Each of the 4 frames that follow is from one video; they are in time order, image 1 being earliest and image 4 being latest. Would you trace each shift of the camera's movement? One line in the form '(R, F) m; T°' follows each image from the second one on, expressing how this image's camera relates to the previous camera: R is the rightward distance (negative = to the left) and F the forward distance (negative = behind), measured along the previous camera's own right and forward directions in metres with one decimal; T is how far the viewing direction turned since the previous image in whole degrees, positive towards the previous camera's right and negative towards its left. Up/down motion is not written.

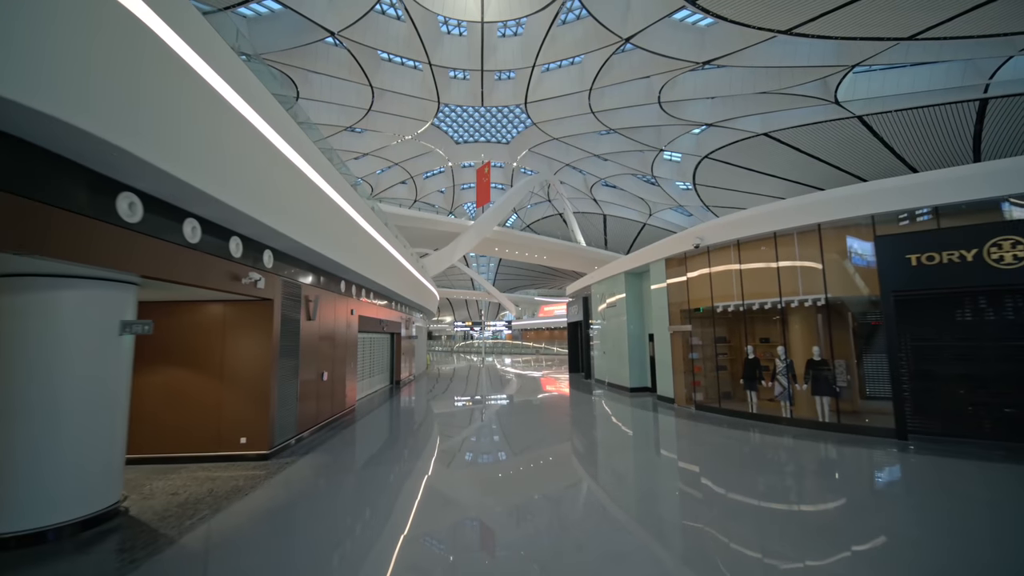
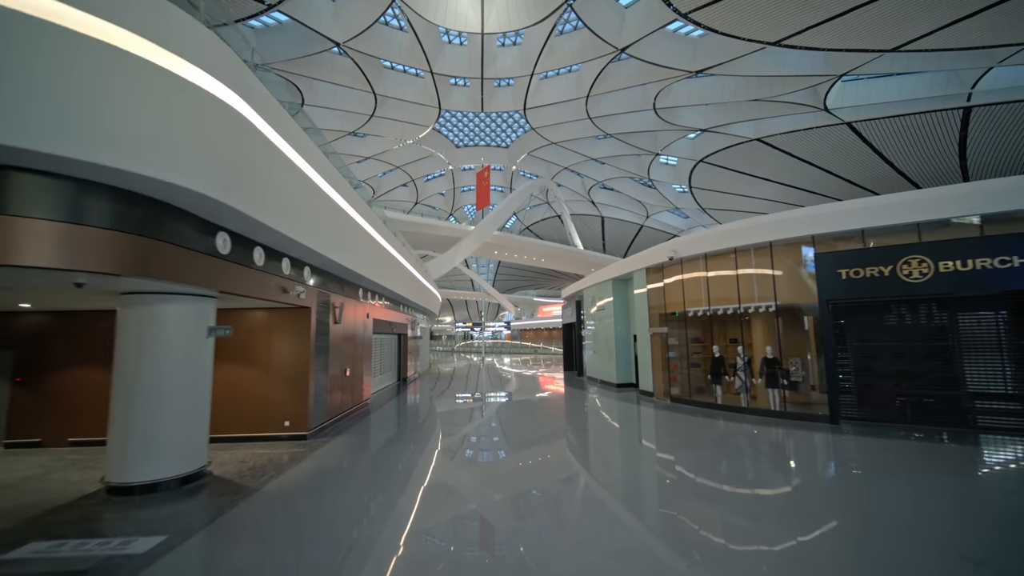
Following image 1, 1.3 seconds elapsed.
(0.0, -0.5) m; 0°
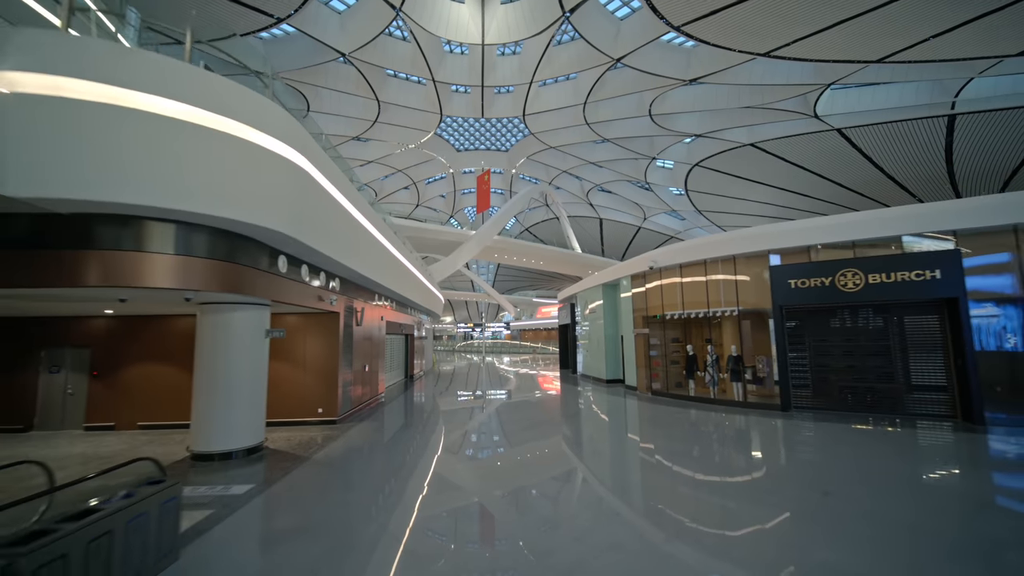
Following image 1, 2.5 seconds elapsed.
(0.0, -0.5) m; 0°
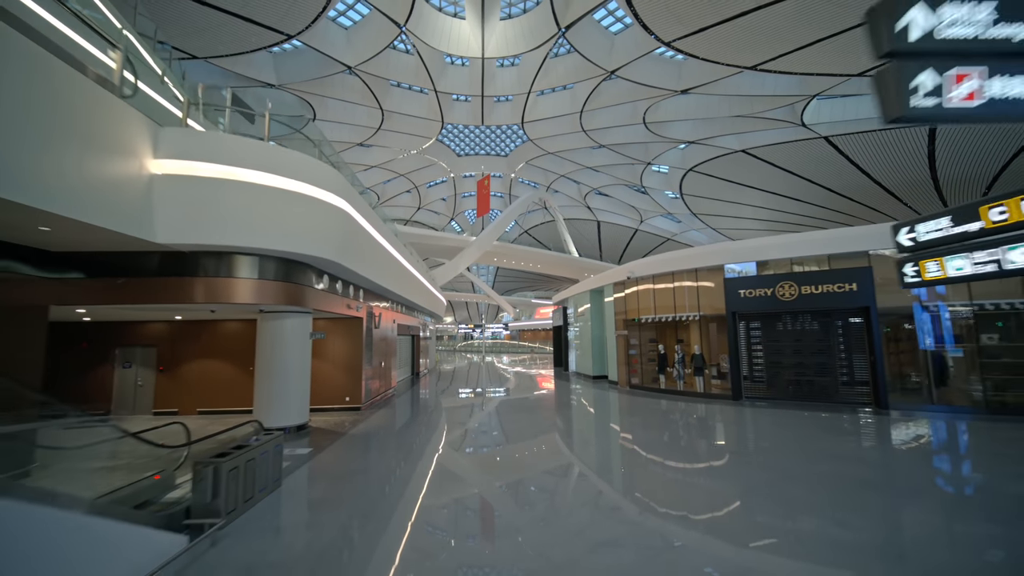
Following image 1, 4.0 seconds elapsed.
(+0.1, -0.7) m; 0°
